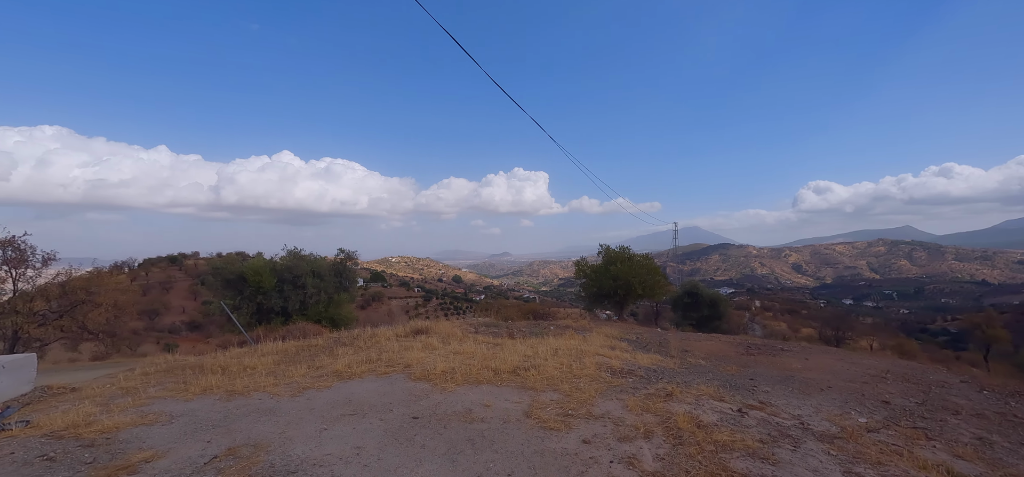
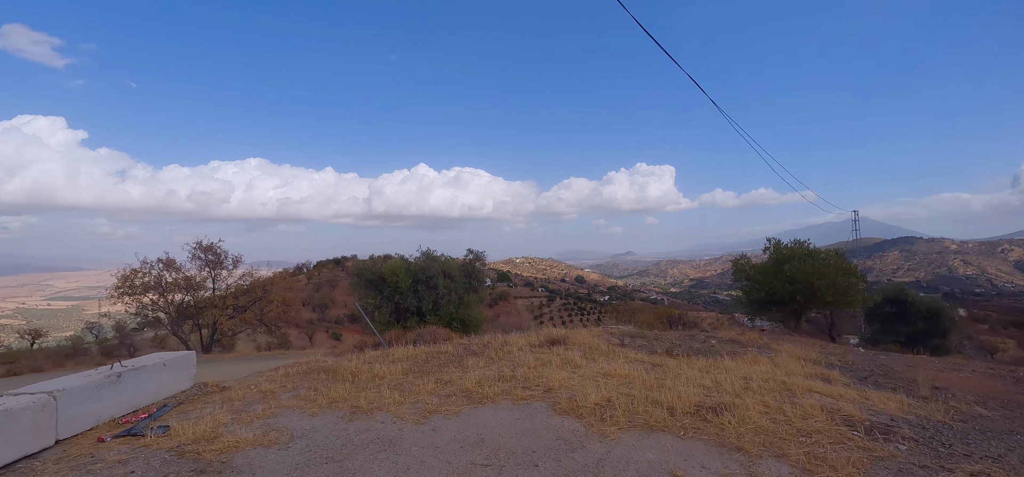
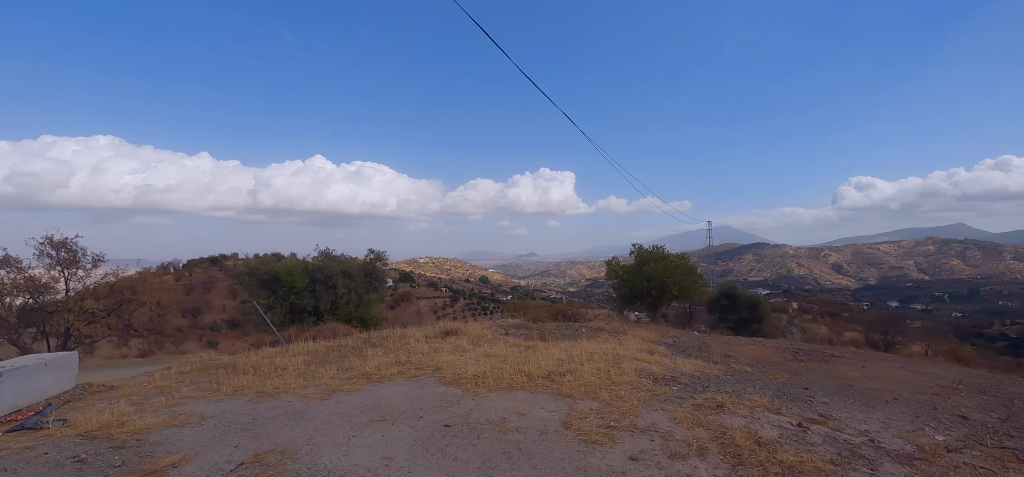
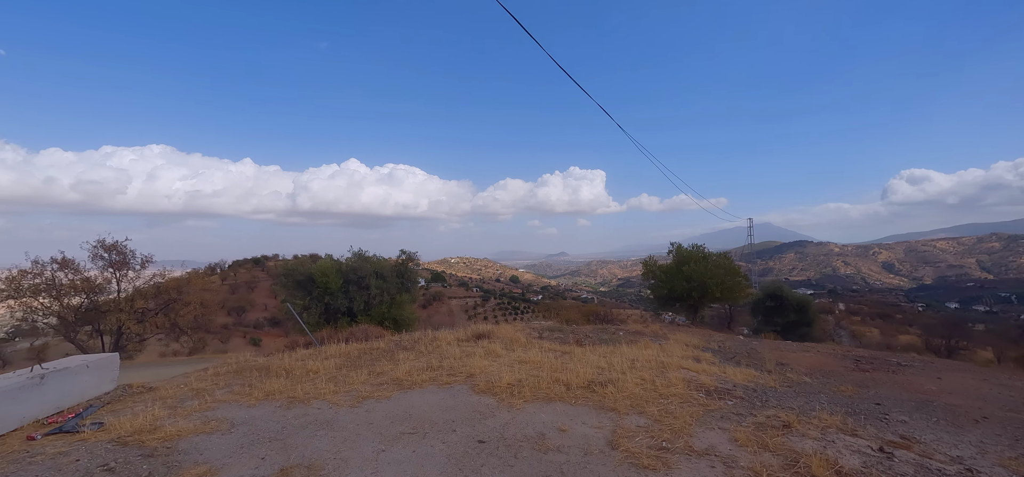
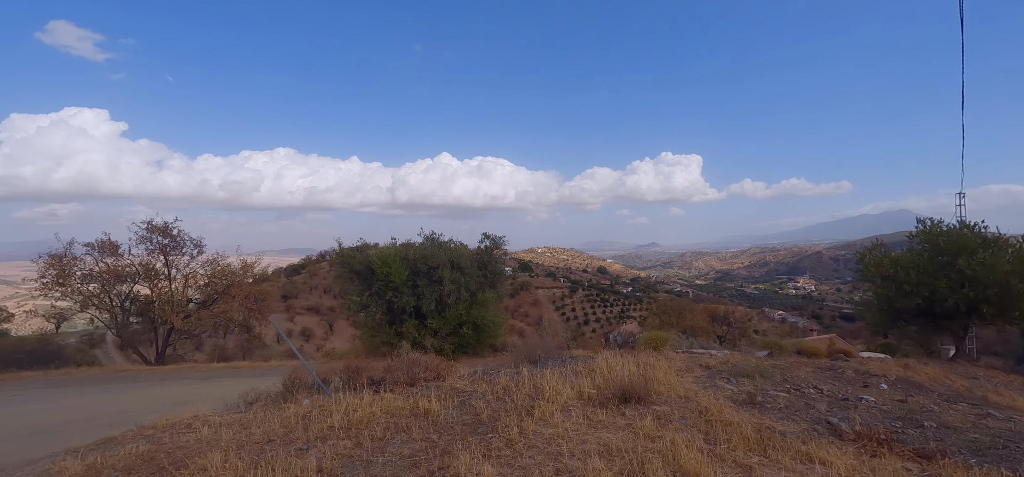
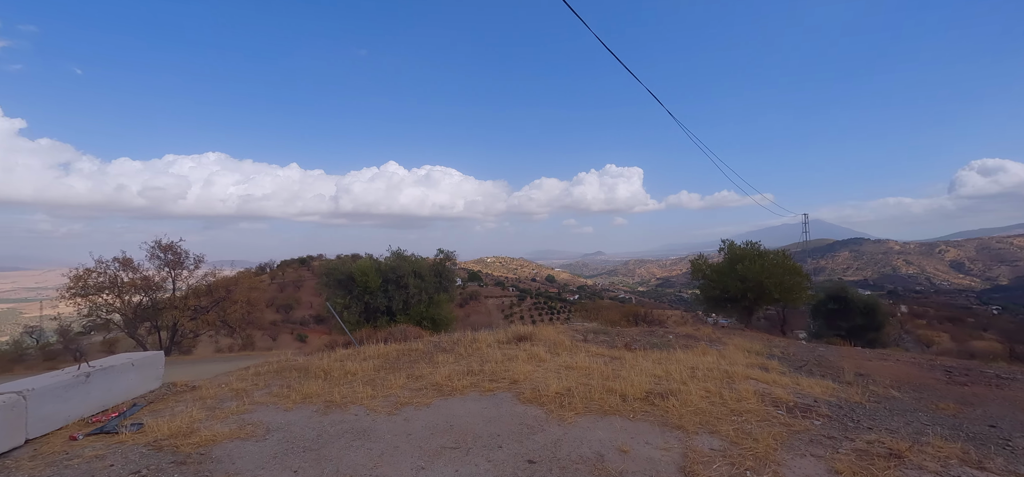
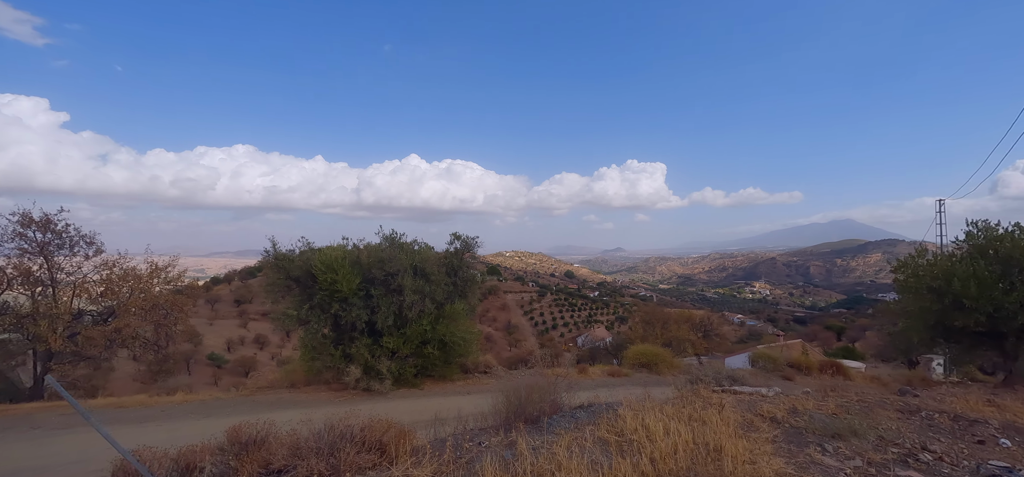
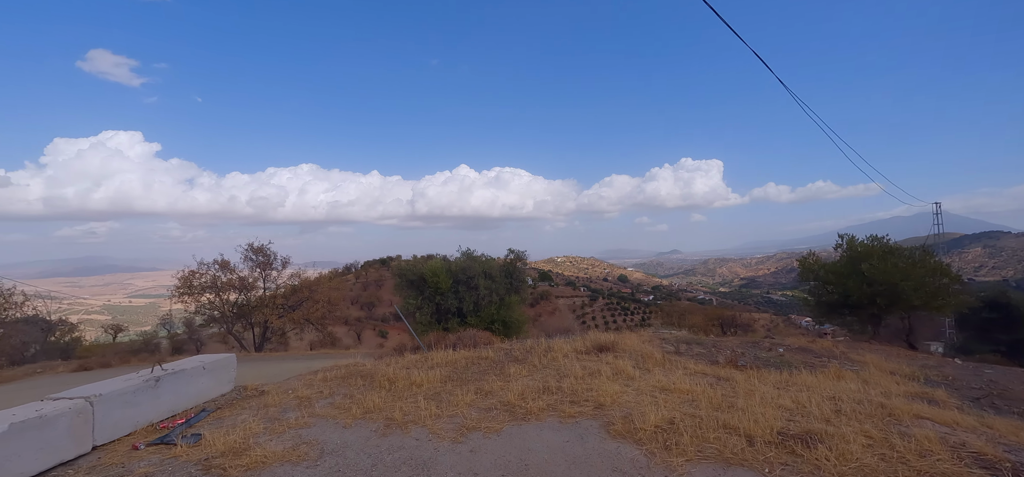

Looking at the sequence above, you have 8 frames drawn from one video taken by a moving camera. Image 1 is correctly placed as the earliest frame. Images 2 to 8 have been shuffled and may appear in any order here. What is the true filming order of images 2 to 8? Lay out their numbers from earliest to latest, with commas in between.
3, 4, 6, 2, 8, 5, 7
